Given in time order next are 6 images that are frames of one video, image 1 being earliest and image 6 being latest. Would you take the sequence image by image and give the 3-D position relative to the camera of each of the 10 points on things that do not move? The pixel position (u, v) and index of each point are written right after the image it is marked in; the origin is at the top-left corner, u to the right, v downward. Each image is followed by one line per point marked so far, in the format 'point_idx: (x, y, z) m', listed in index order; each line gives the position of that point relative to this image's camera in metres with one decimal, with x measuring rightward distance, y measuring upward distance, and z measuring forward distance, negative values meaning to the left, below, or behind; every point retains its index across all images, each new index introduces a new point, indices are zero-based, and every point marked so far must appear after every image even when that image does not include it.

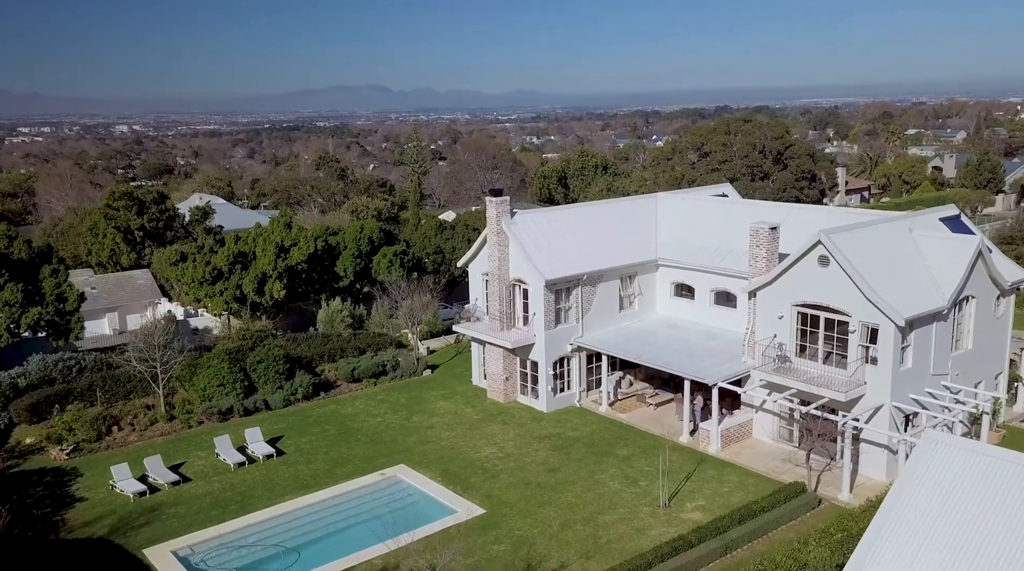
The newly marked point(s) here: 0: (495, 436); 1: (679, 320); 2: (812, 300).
0: (-0.3, -2.7, +16.8) m
1: (+3.4, -0.7, +19.3) m
2: (+4.8, -0.2, +15.2) m
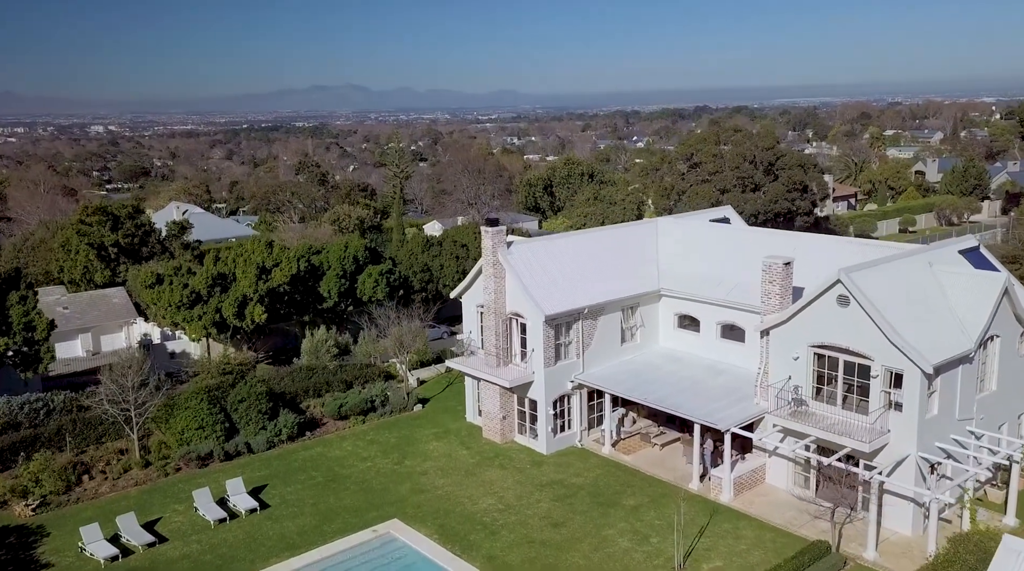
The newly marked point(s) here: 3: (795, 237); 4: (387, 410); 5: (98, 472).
0: (-0.3, -3.3, +15.8) m
1: (+3.3, -1.3, +18.4) m
2: (+4.8, -0.9, +14.3) m
3: (+5.3, +0.9, +17.7) m
4: (-2.6, -2.6, +19.4) m
5: (-7.2, -3.2, +16.3) m
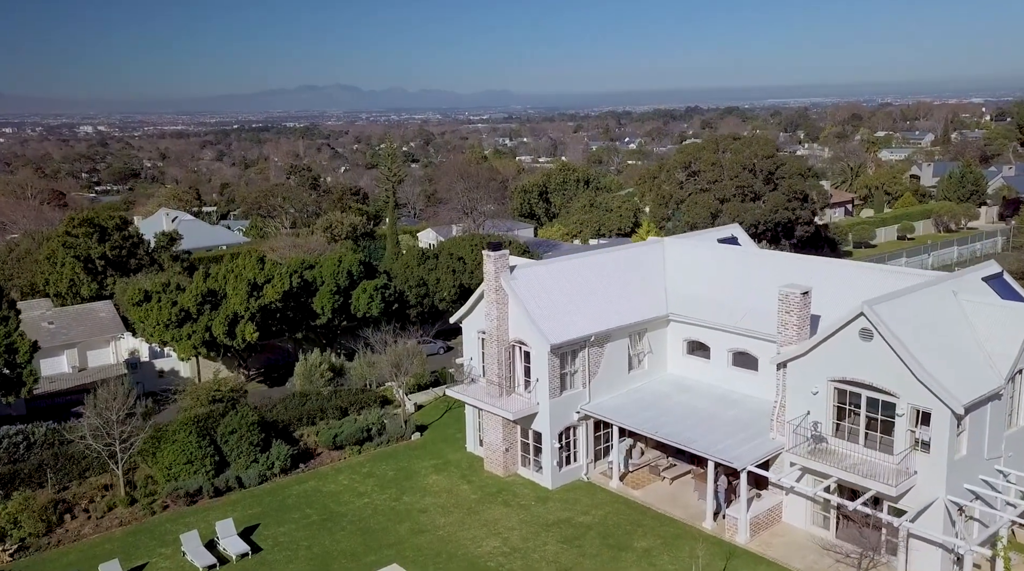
0: (-0.2, -3.8, +15.1) m
1: (+3.4, -1.8, +17.7) m
2: (+4.9, -1.3, +13.6) m
3: (+5.4, +0.4, +17.0) m
4: (-2.6, -3.0, +18.7) m
5: (-7.1, -3.7, +15.5) m
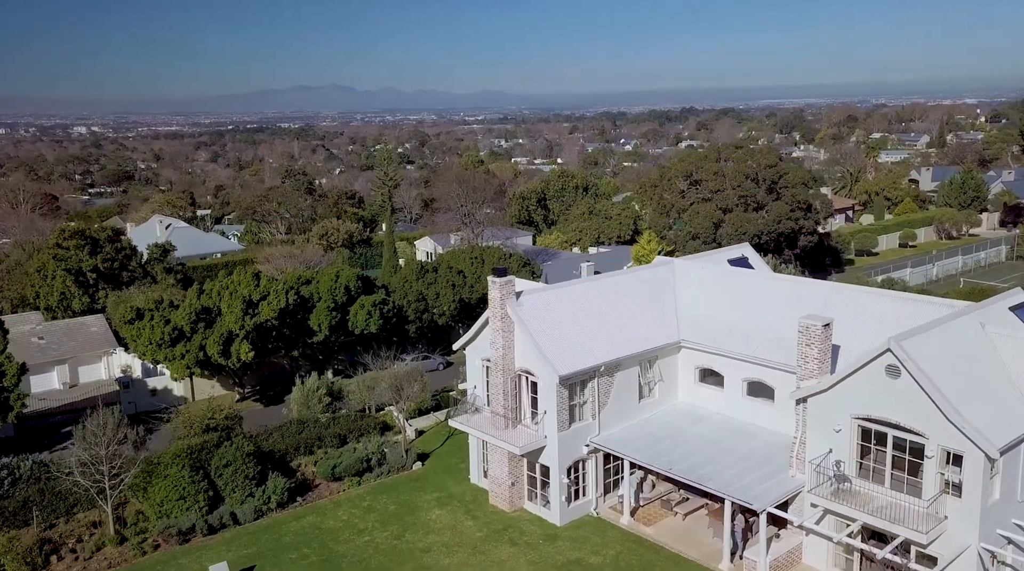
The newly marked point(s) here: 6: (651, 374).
0: (-0.1, -4.3, +14.4) m
1: (+3.5, -2.3, +17.0) m
2: (+5.0, -1.8, +13.0) m
3: (+5.5, 0.0, +16.4) m
4: (-2.5, -3.5, +18.0) m
5: (-7.0, -4.2, +14.8) m
6: (+2.5, -1.6, +17.0) m
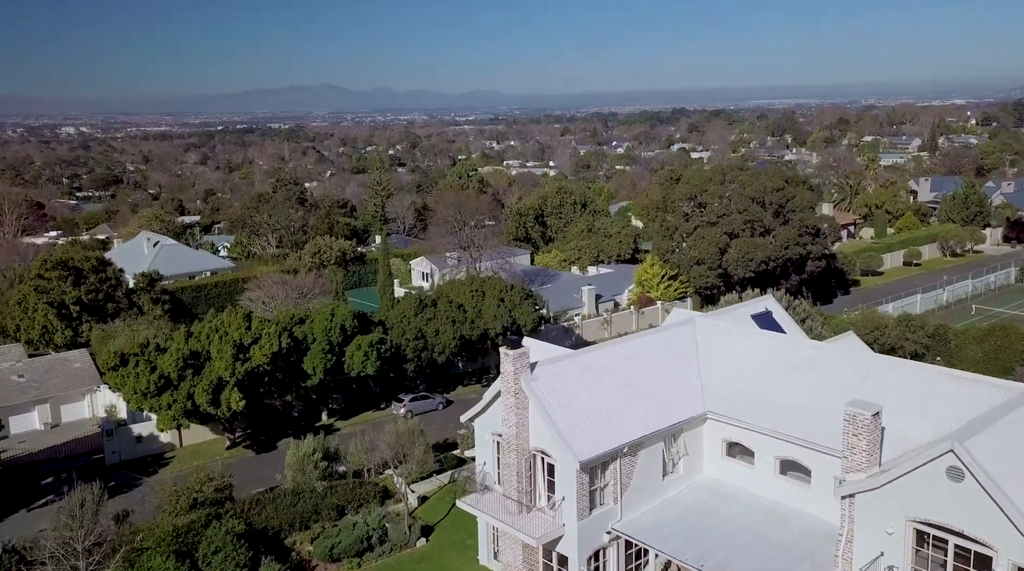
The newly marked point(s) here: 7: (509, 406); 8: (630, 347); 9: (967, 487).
0: (+0.1, -5.4, +13.2) m
1: (+3.7, -3.4, +15.8) m
2: (+5.3, -2.9, +11.7) m
3: (+5.7, -1.2, +15.2) m
4: (-2.3, -4.6, +16.7) m
5: (-6.7, -5.3, +13.5) m
6: (+2.7, -2.7, +15.8) m
7: (0.0, -1.9, +14.9) m
8: (+2.0, -1.2, +16.3) m
9: (+5.5, -2.4, +11.4) m
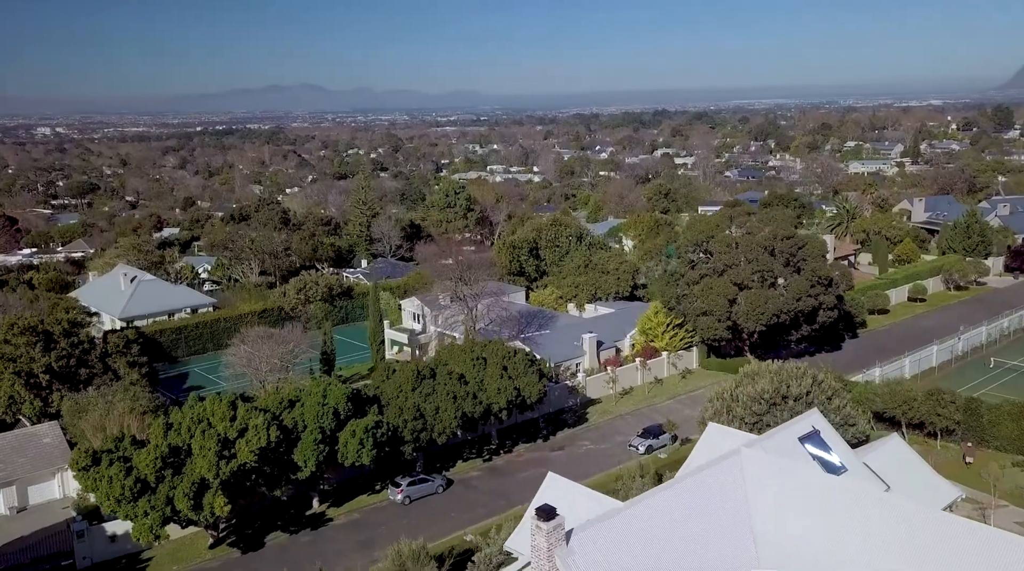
0: (+0.6, -7.5, +11.2) m
1: (+4.1, -5.5, +13.9) m
2: (+5.8, -5.1, +9.9) m
3: (+6.2, -3.3, +13.3) m
4: (-1.8, -6.8, +14.7) m
5: (-6.3, -7.4, +11.4) m
6: (+3.2, -4.9, +13.8) m
7: (+0.4, -4.0, +12.9) m
8: (+2.4, -3.3, +14.3) m
9: (+6.1, -4.6, +9.5) m
